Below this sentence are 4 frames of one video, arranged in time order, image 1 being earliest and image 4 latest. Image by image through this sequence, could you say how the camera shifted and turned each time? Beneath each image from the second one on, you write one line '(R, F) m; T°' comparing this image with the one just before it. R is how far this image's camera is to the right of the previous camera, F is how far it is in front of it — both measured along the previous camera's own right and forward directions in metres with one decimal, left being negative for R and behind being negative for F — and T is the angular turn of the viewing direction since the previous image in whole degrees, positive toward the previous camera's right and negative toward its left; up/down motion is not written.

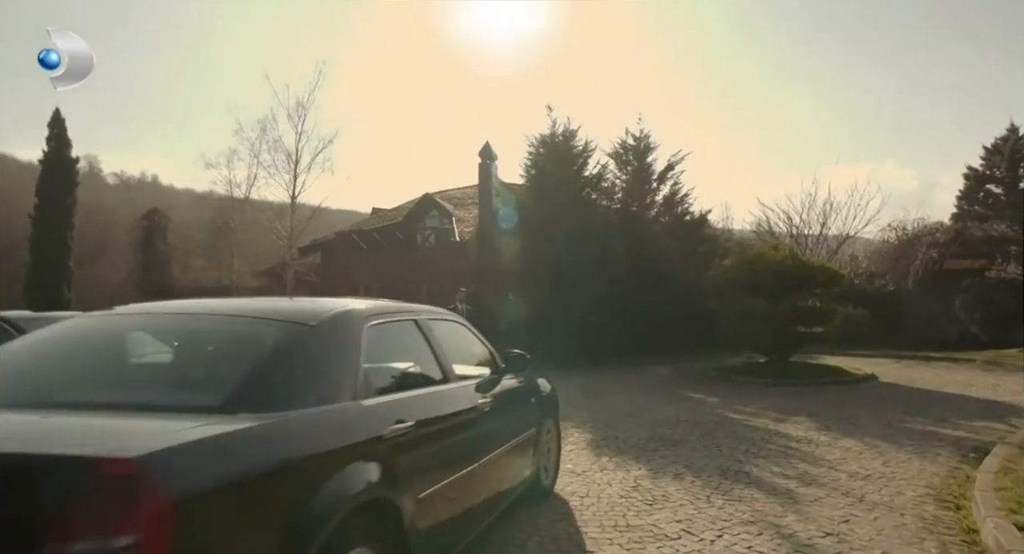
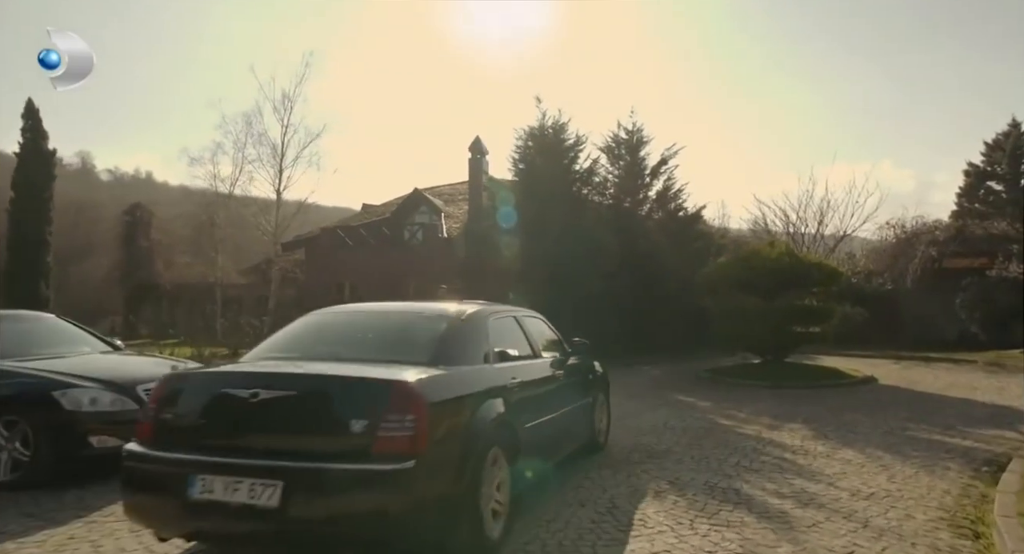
(+0.3, +0.6) m; 0°
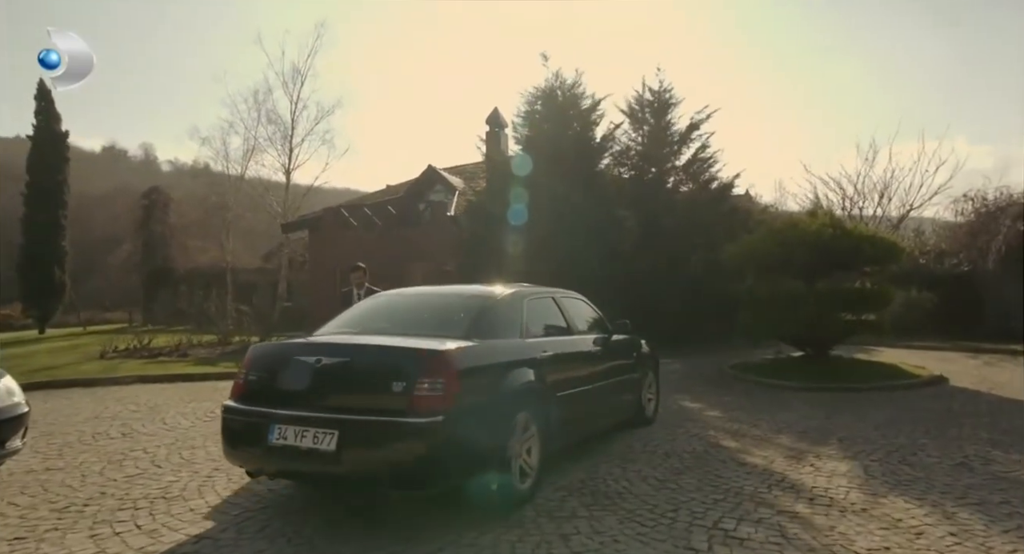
(+1.3, +2.1) m; -5°
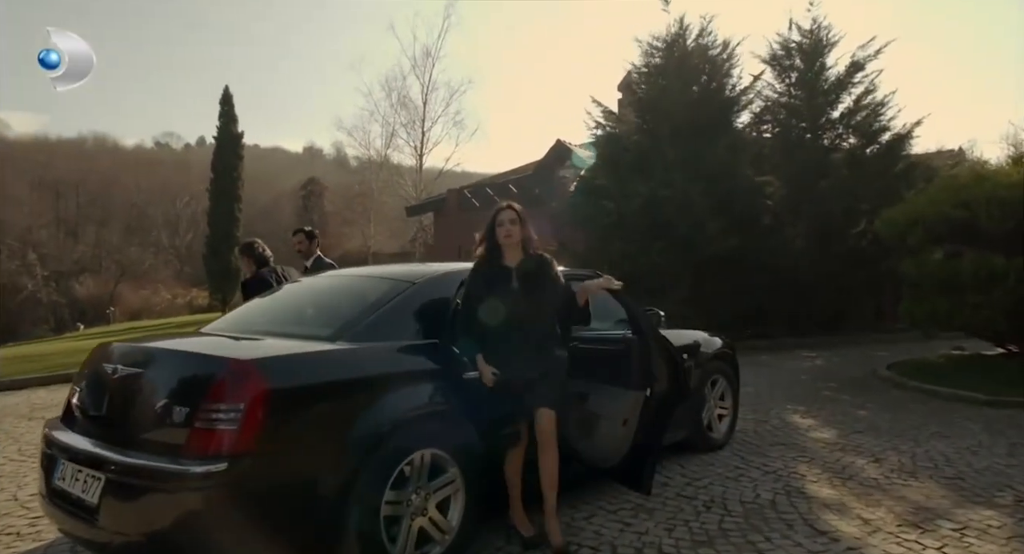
(+1.4, +1.7) m; -16°
